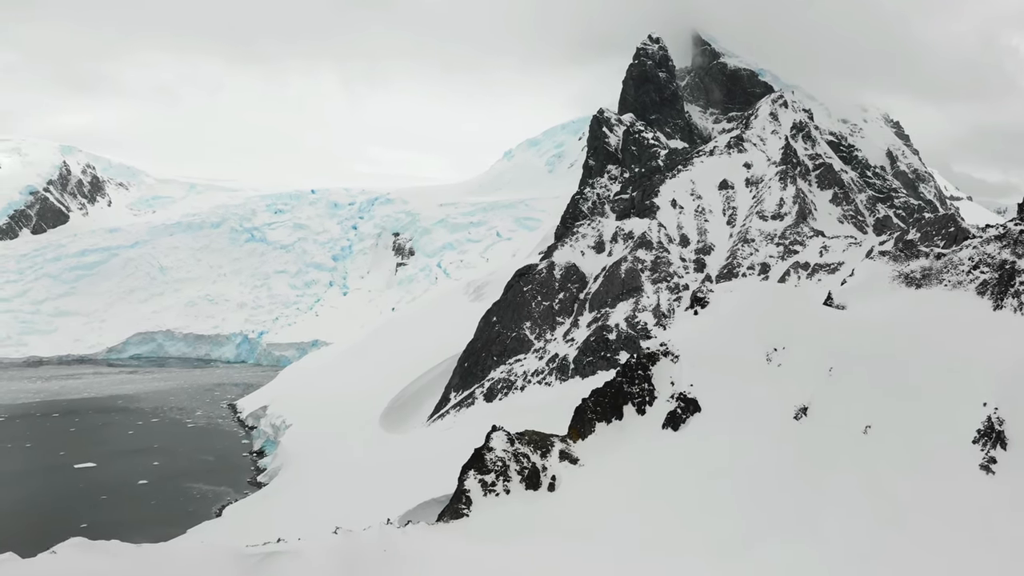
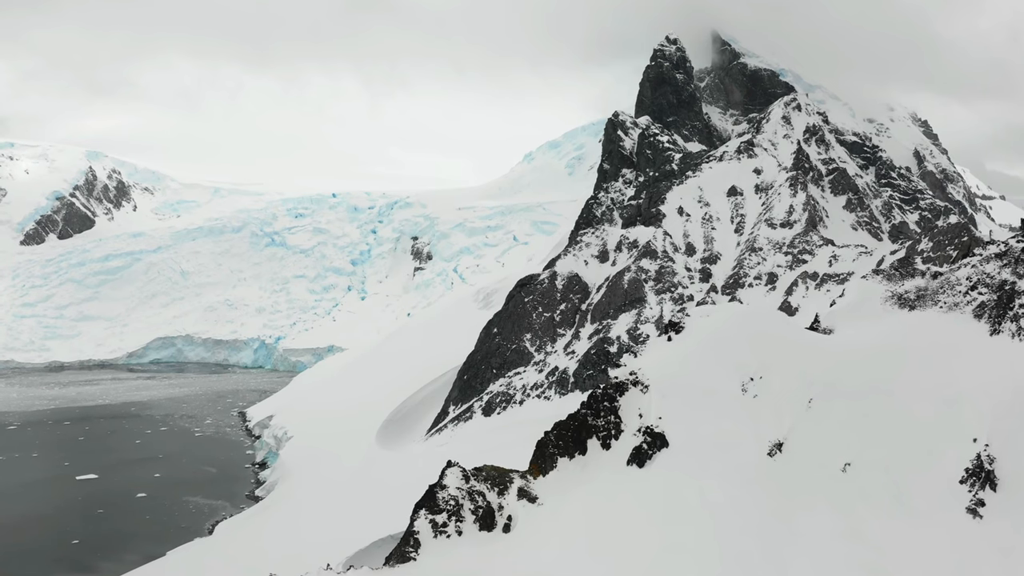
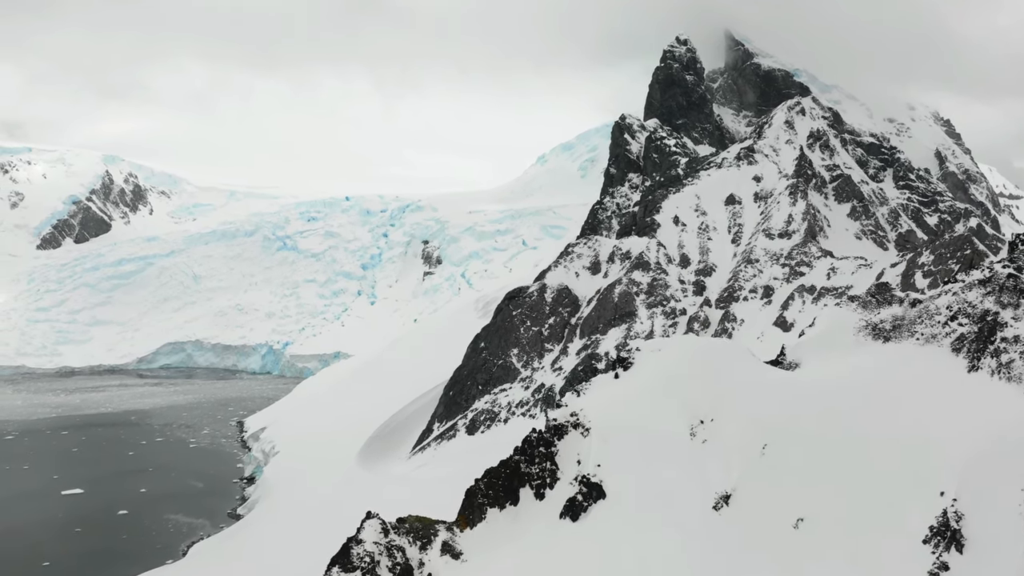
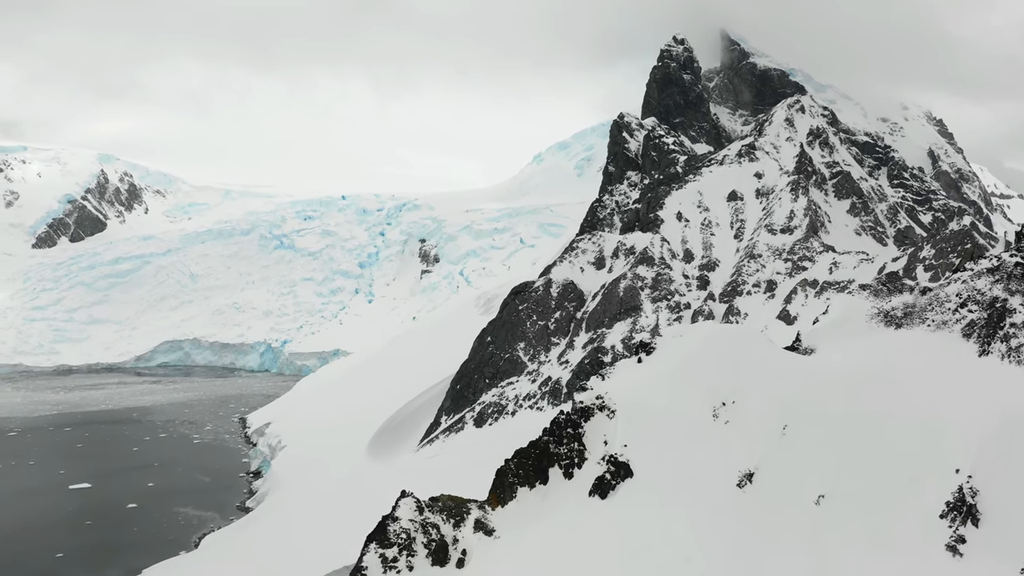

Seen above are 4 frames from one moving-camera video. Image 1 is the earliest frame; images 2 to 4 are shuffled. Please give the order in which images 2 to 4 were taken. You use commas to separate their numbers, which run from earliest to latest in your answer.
2, 4, 3
